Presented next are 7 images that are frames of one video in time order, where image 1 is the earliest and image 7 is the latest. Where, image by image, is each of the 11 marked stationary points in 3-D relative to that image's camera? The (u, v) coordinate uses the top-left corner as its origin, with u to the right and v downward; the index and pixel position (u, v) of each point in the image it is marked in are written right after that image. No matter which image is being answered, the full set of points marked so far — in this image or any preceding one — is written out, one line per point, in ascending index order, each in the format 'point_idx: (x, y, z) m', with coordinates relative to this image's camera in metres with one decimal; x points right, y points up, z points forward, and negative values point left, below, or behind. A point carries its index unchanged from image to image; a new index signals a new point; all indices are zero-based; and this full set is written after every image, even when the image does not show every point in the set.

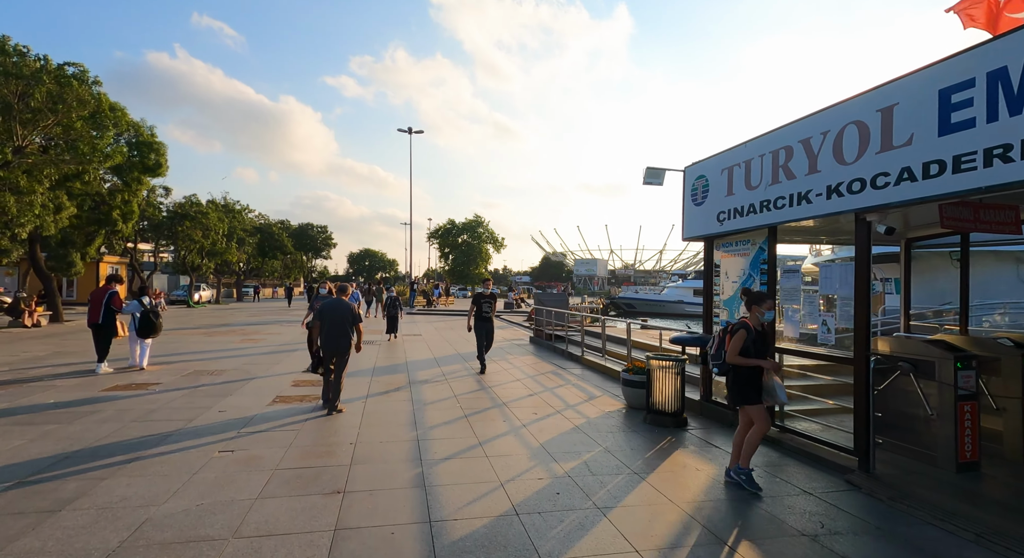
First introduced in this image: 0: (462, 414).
0: (-0.7, -1.8, +6.8) m
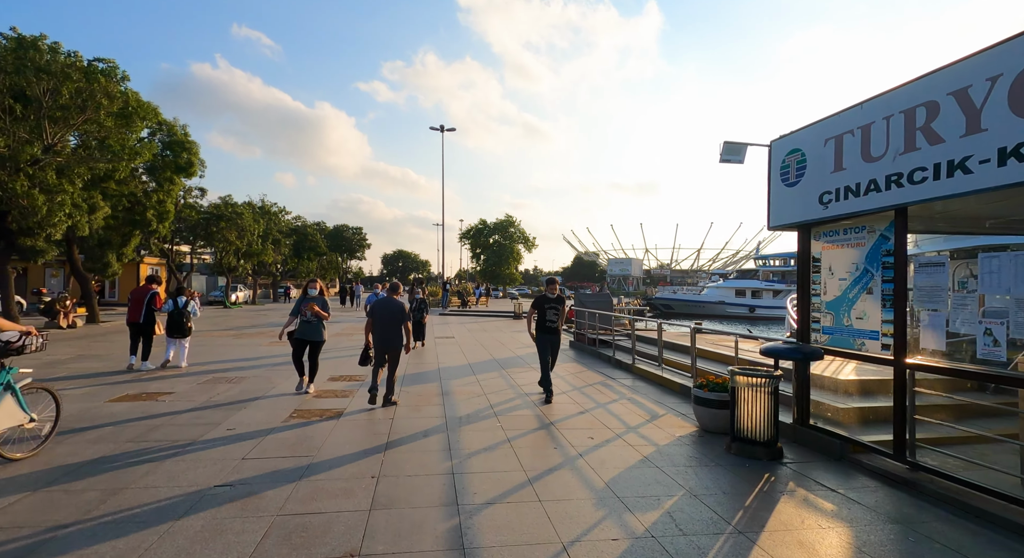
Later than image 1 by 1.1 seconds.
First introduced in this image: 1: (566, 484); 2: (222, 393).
0: (-0.1, -1.8, +5.7) m
1: (+0.5, -1.8, +4.4) m
2: (-4.6, -1.8, +8.0) m
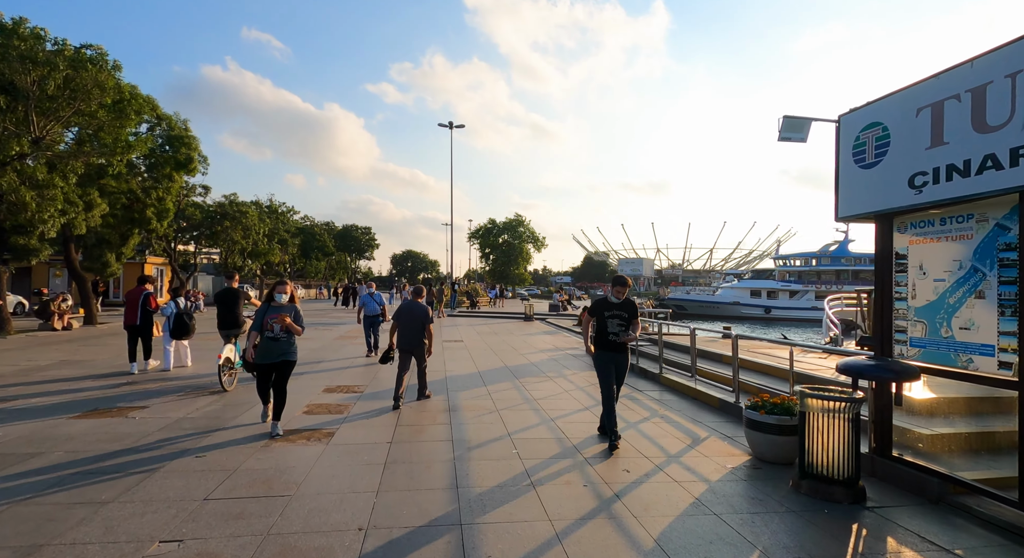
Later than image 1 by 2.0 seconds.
0: (+0.1, -1.8, +4.8) m
1: (+0.6, -1.8, +3.5) m
2: (-4.3, -1.8, +7.1) m
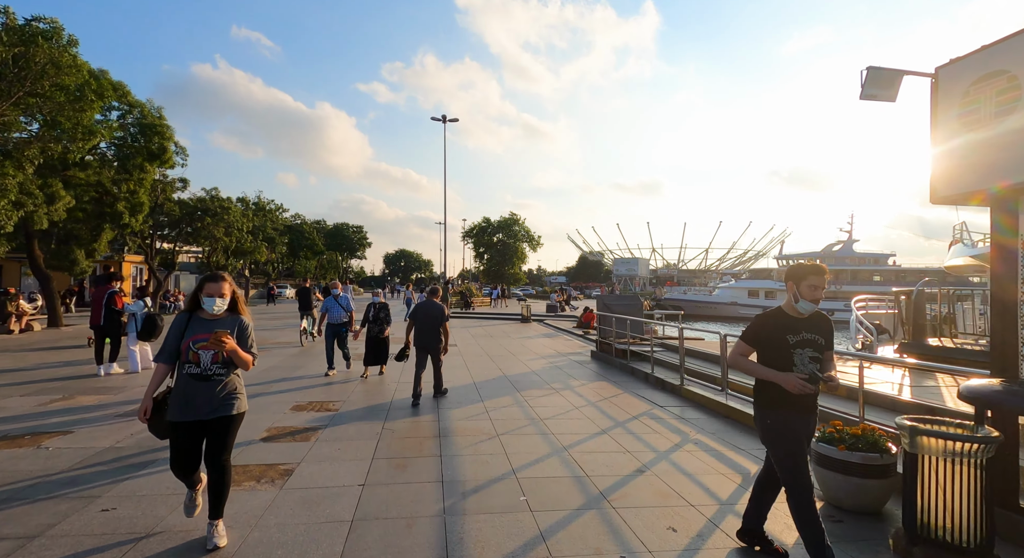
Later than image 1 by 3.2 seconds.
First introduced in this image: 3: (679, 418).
0: (+0.2, -1.8, +3.6) m
1: (+0.7, -1.8, +2.3) m
2: (-4.3, -1.8, +5.8) m
3: (+2.3, -1.9, +6.9) m
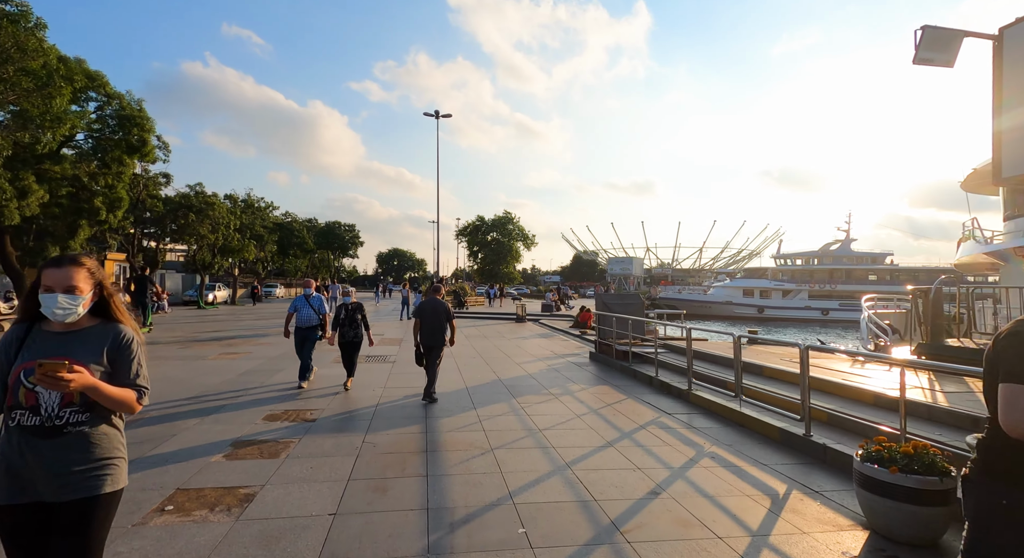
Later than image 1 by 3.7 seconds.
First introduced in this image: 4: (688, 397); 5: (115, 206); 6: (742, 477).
0: (+0.2, -1.7, +3.0) m
1: (+0.7, -1.7, +1.7) m
2: (-4.3, -1.7, +5.2) m
3: (+2.2, -1.8, +6.3) m
4: (+2.6, -1.7, +7.5) m
5: (-15.1, +2.7, +19.1) m
6: (+2.1, -1.8, +4.6) m
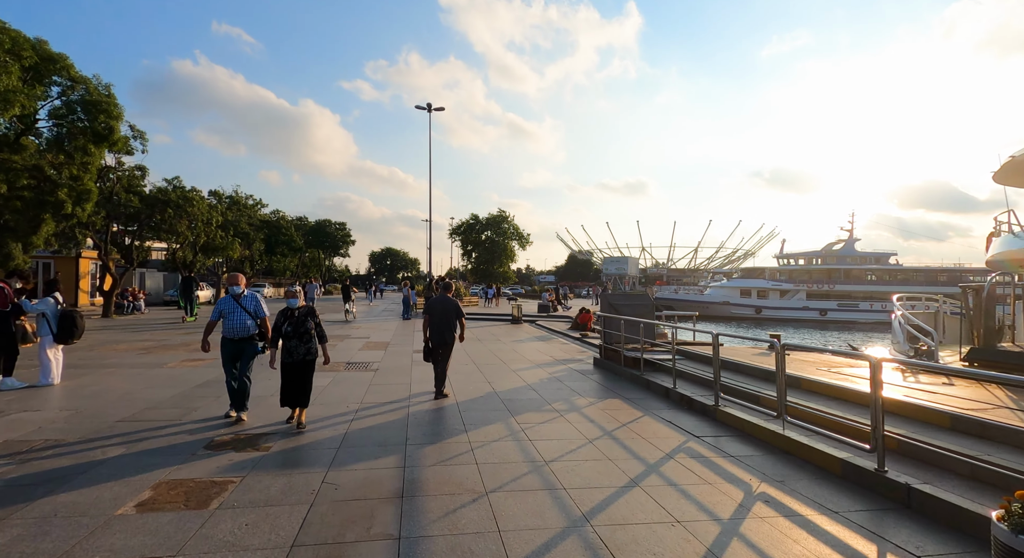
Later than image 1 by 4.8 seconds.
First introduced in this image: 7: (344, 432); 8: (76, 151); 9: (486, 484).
0: (+0.2, -1.7, +1.9) m
1: (+0.8, -1.7, +0.6) m
2: (-4.3, -1.7, +4.0) m
3: (+2.2, -1.8, +5.2) m
4: (+2.6, -1.7, +6.4) m
5: (-15.2, +2.8, +17.8) m
6: (+2.1, -1.8, +3.5) m
7: (-1.9, -1.7, +5.6) m
8: (-14.7, +4.3, +17.2) m
9: (-0.2, -1.7, +4.2) m
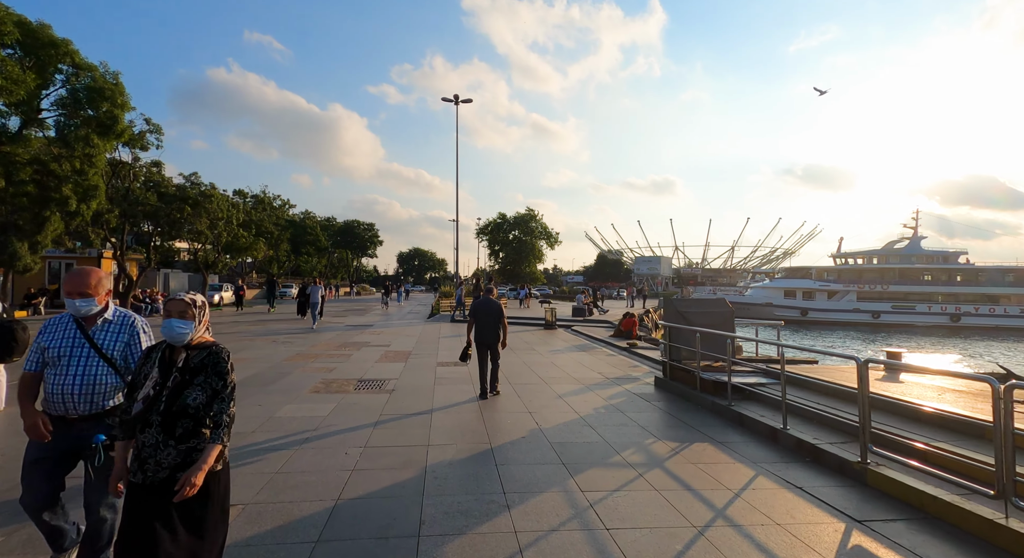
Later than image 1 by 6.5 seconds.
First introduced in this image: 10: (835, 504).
0: (+0.5, -1.7, +0.1) m
1: (+1.0, -1.7, -1.3) m
2: (-3.9, -1.7, +2.4) m
3: (+2.7, -1.8, +3.3) m
4: (+3.1, -1.7, +4.4) m
5: (-14.1, +2.8, +16.8) m
6: (+2.5, -1.8, +1.6) m
7: (-1.4, -1.7, +3.9) m
8: (-13.6, +4.3, +16.1) m
9: (+0.2, -1.7, +2.4) m
10: (+2.6, -1.8, +4.1) m
